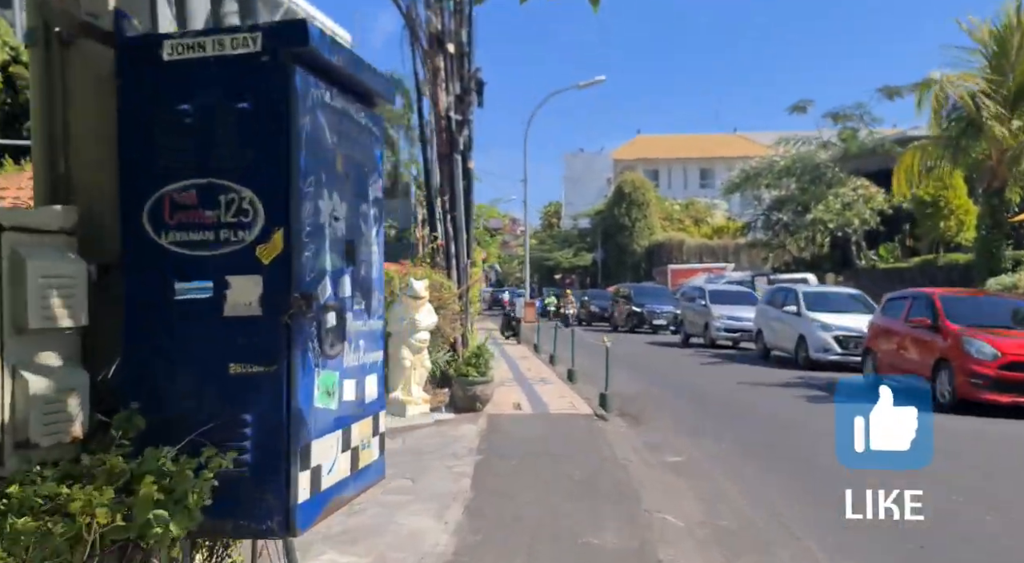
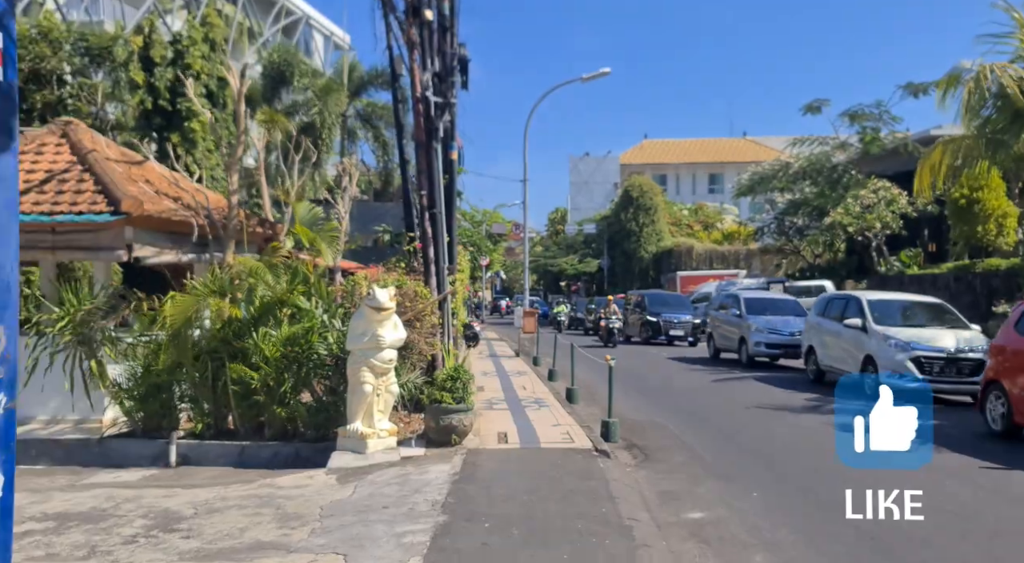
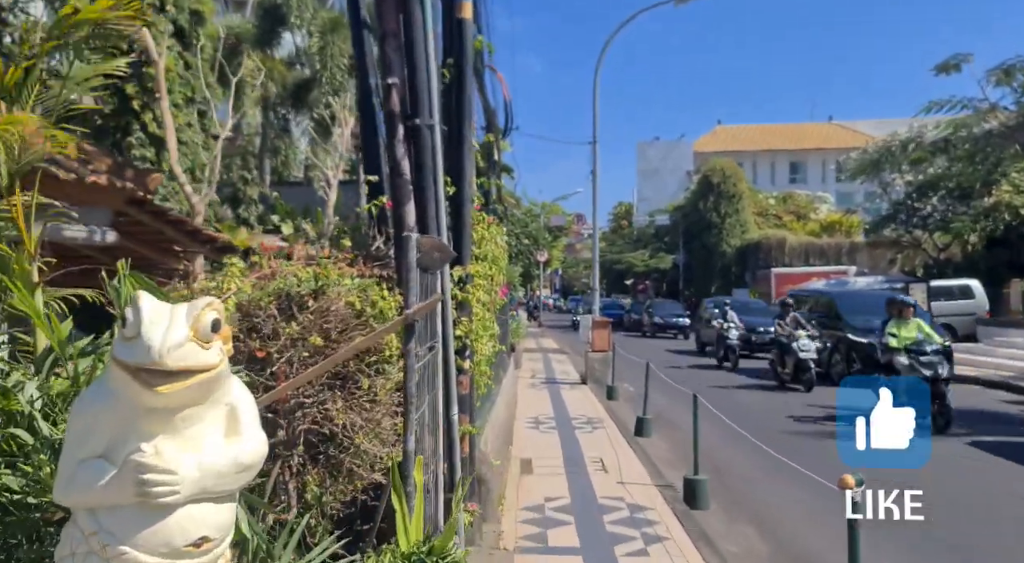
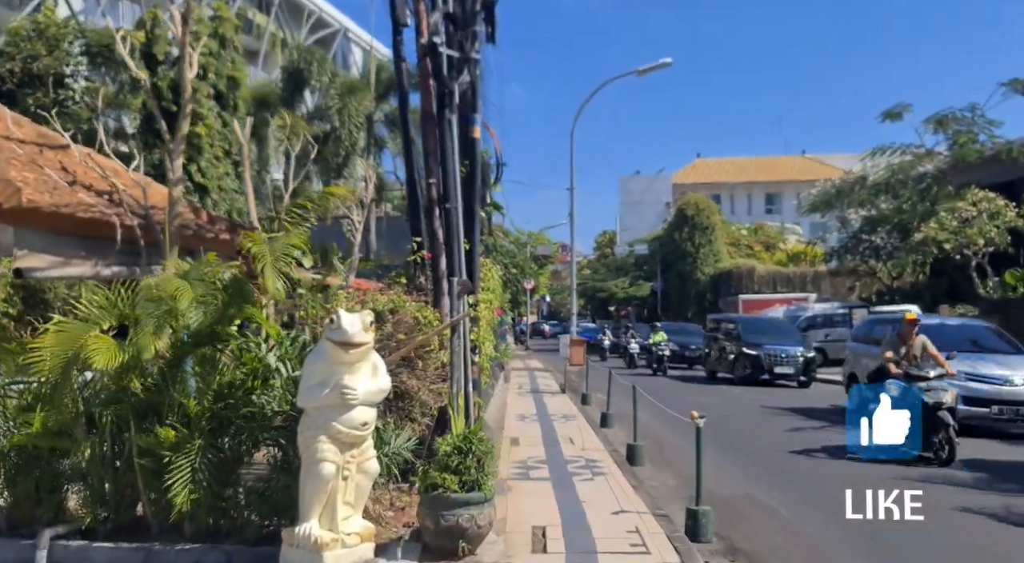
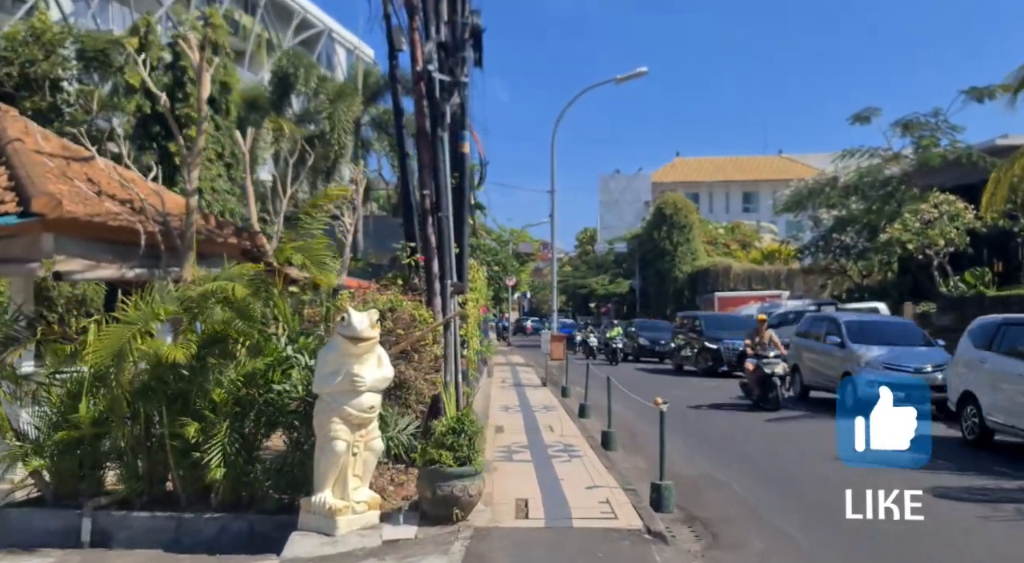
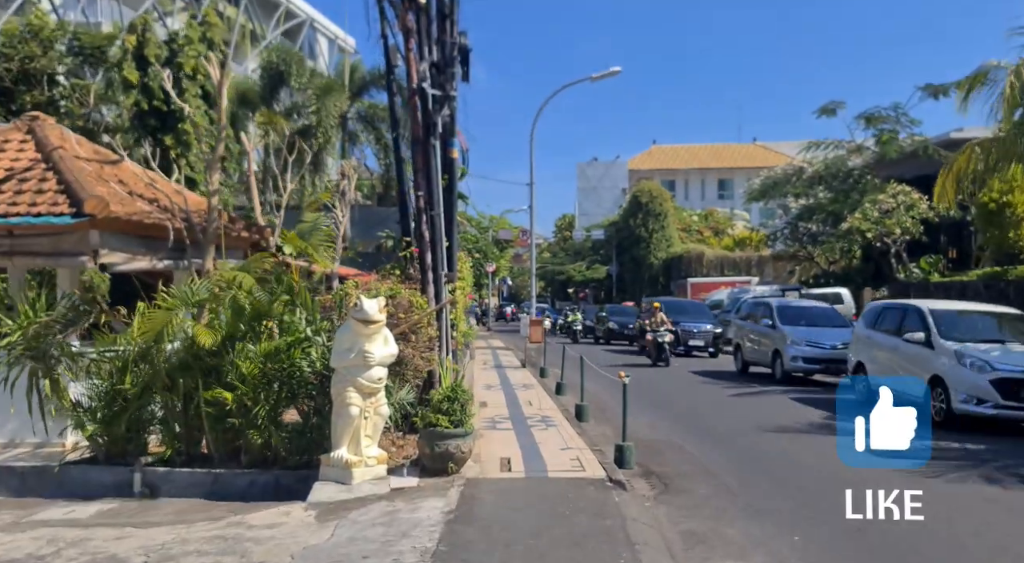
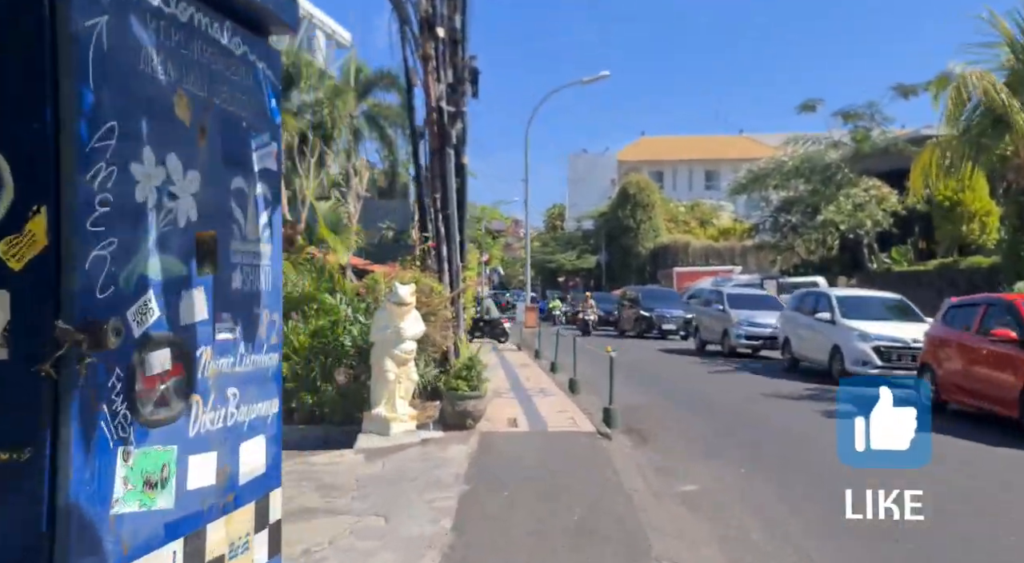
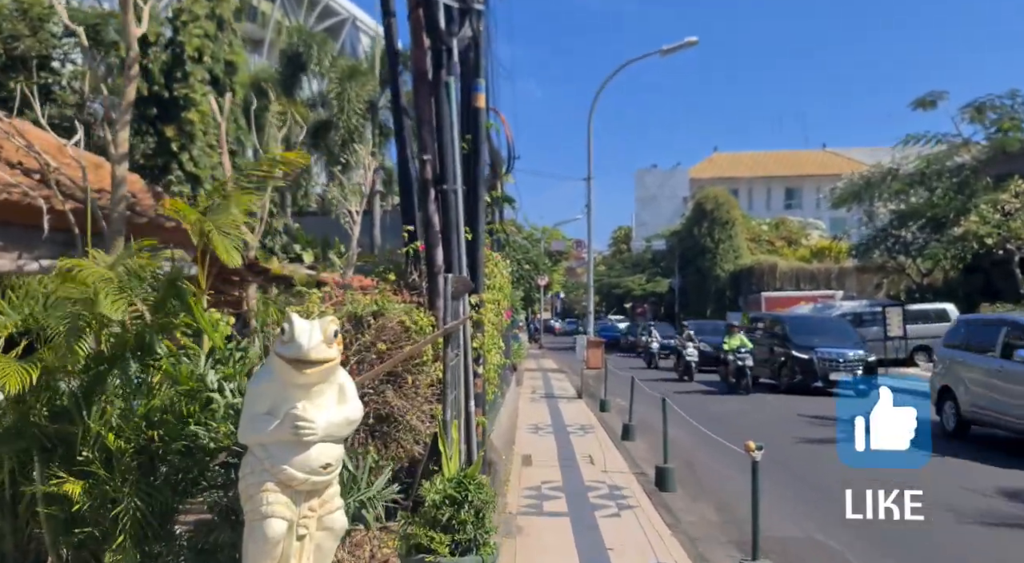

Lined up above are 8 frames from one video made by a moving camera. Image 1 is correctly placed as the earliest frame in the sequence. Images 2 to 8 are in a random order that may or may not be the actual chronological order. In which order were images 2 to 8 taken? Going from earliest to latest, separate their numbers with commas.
7, 2, 6, 5, 4, 8, 3
